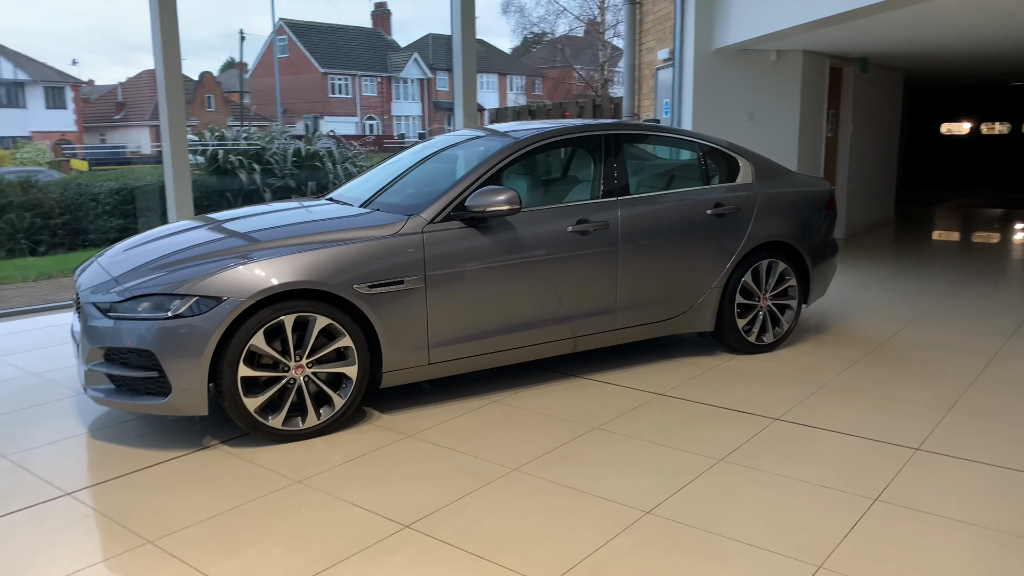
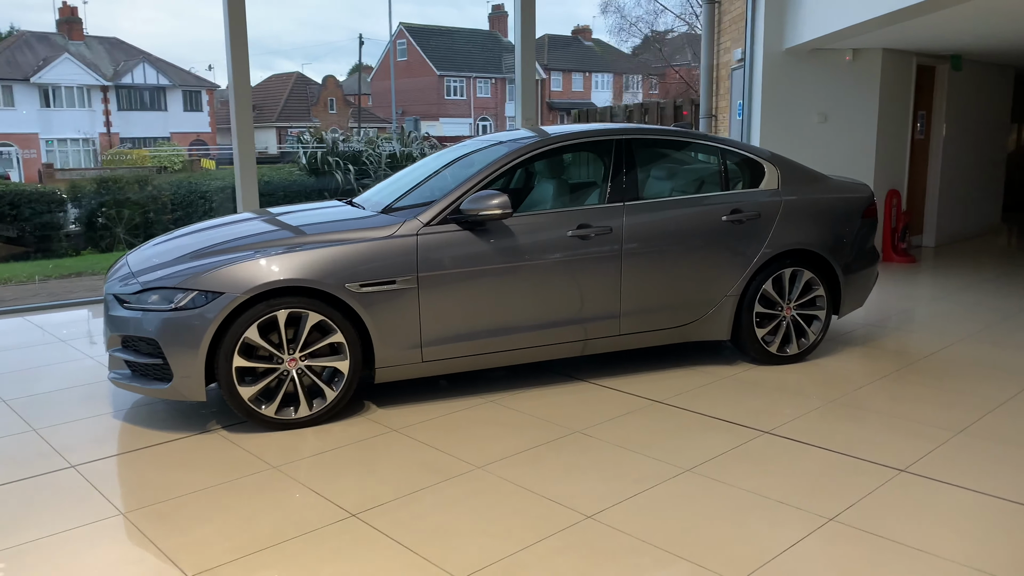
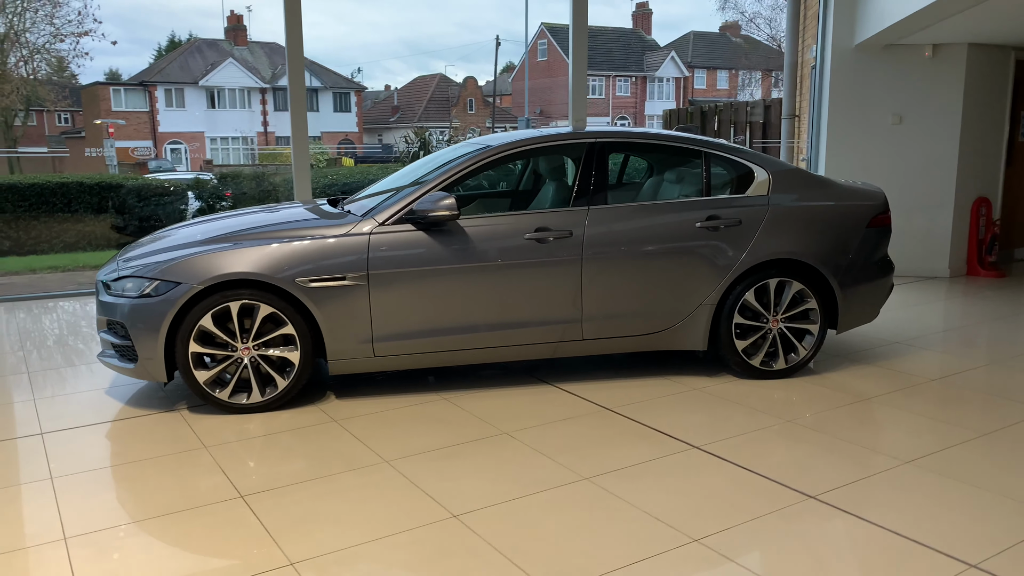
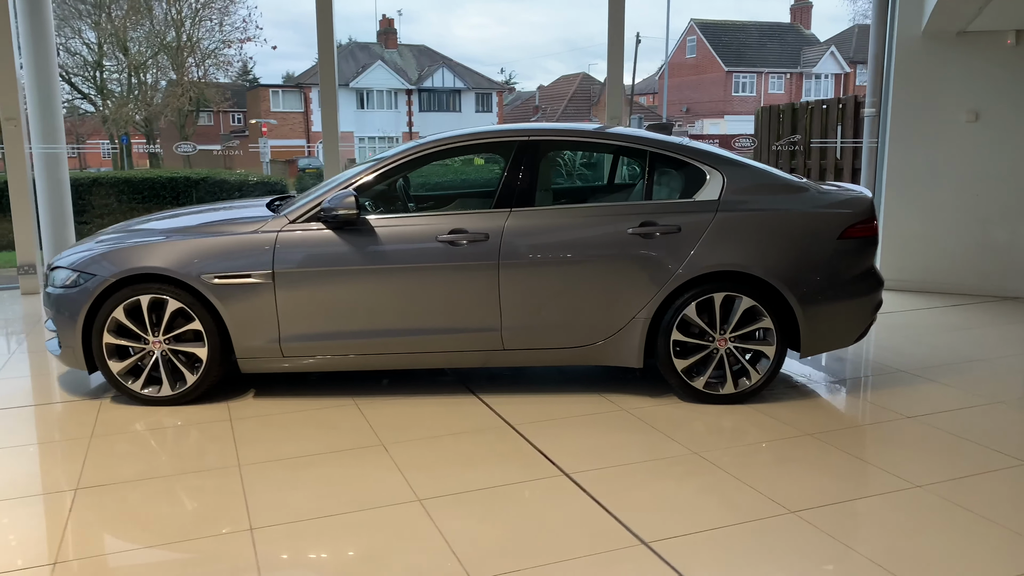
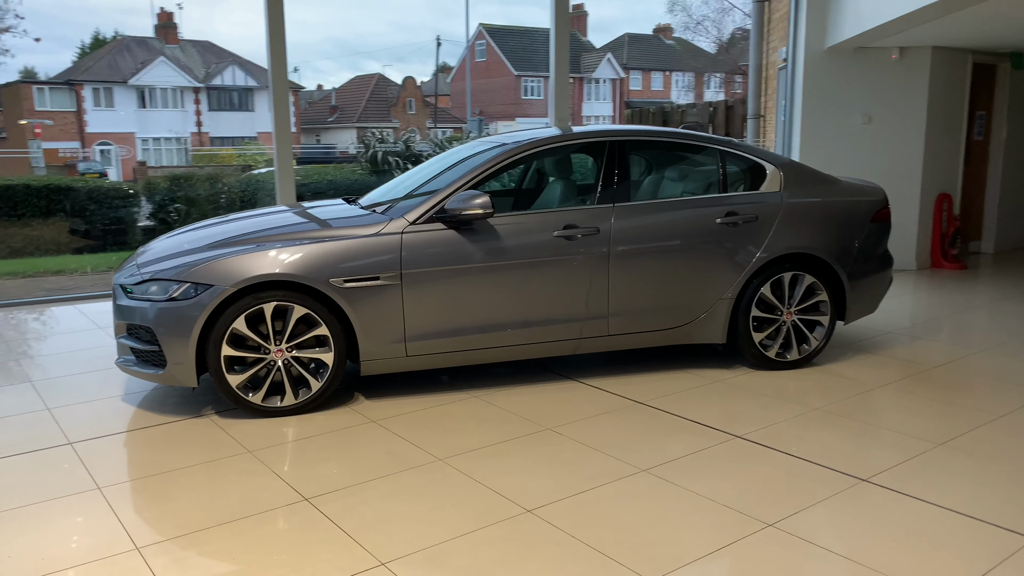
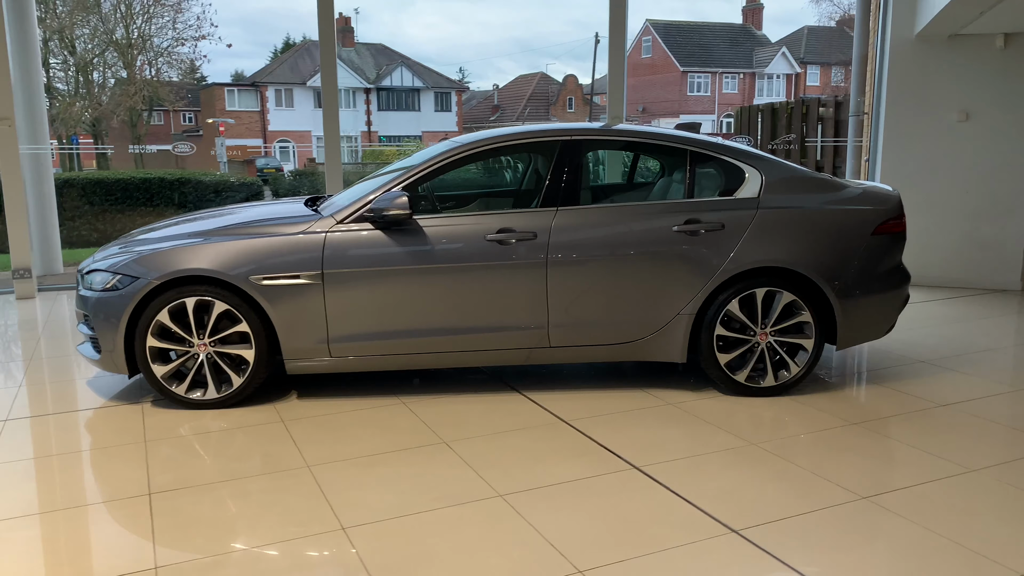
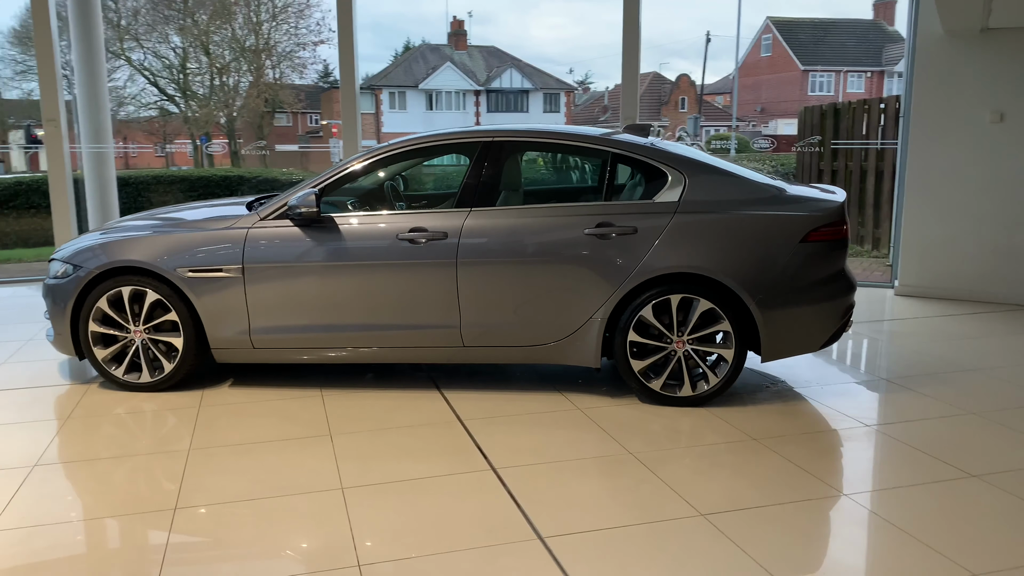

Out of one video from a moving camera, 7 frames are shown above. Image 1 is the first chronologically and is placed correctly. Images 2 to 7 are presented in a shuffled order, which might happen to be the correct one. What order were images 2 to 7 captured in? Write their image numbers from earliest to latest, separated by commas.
2, 5, 3, 6, 4, 7
